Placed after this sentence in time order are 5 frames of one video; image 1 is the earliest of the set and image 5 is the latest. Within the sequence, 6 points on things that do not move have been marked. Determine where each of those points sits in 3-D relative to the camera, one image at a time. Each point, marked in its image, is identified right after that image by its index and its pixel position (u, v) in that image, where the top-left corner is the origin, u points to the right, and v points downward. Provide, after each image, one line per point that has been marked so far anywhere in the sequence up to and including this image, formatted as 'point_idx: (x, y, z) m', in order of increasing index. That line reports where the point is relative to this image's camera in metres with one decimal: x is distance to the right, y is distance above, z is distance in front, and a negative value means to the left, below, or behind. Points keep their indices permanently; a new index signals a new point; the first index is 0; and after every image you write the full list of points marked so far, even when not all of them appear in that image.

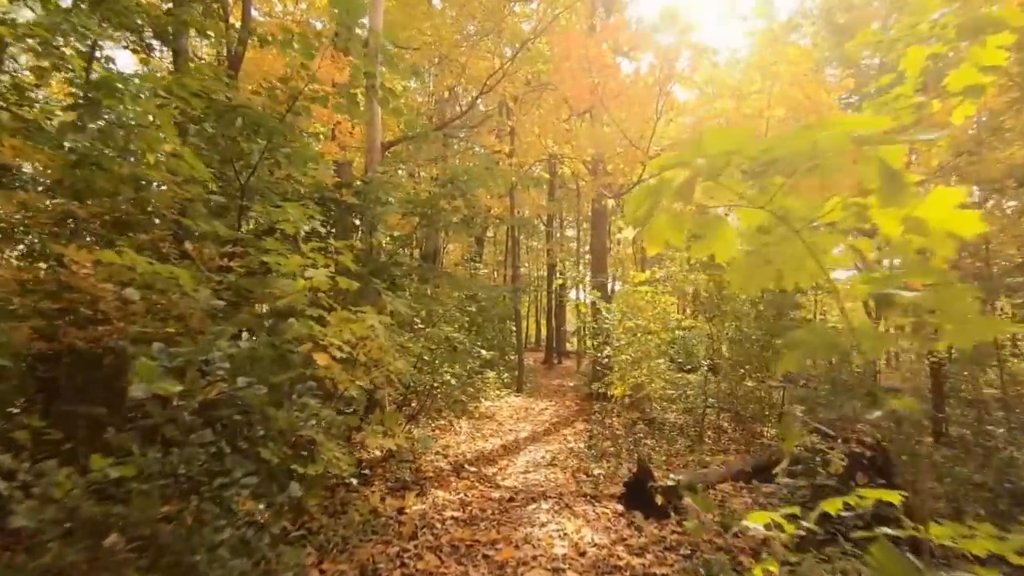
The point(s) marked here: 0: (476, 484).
0: (-0.3, -1.8, +4.8) m
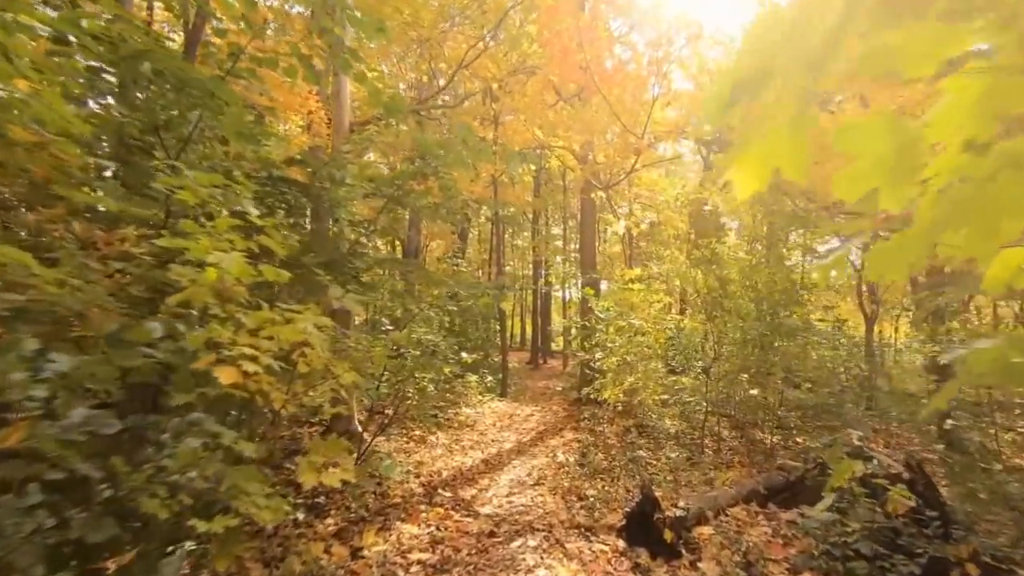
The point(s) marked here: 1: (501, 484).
0: (-0.5, -1.8, +4.2) m
1: (-0.1, -1.8, +4.9) m
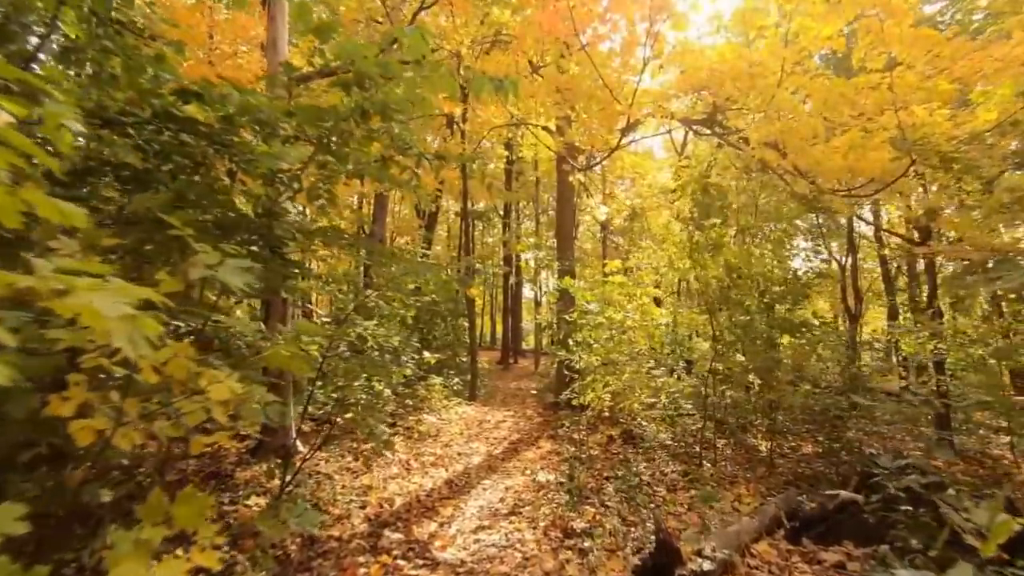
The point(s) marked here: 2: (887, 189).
0: (-0.7, -1.7, +3.3) m
1: (-0.3, -1.7, +4.1) m
2: (+3.8, +1.0, +5.5) m
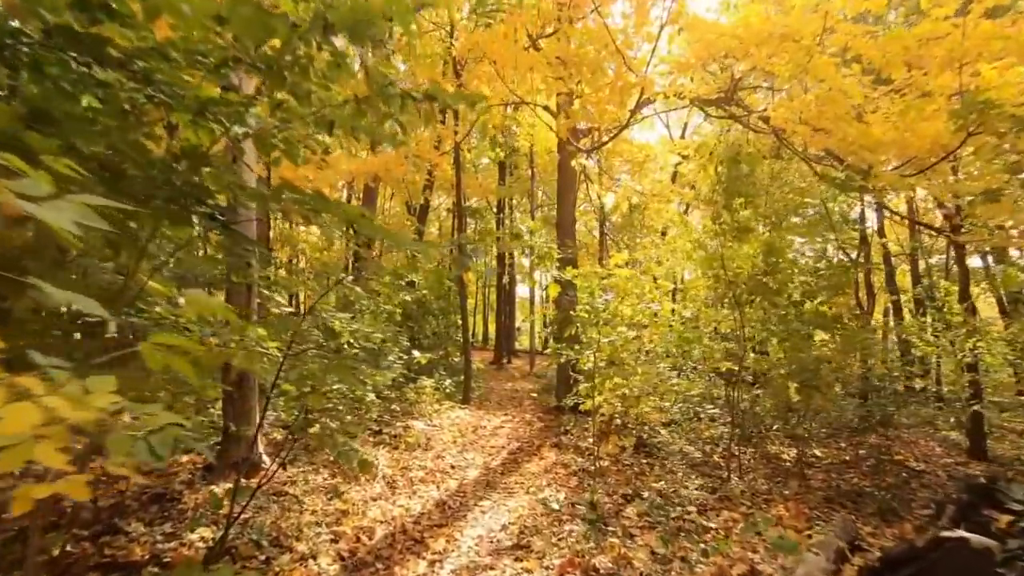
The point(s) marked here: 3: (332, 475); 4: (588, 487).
0: (-0.6, -1.6, +2.6) m
1: (-0.3, -1.6, +3.4) m
2: (+3.8, +1.1, +4.9) m
3: (-1.4, -1.5, +4.2) m
4: (+0.6, -1.6, +4.3) m
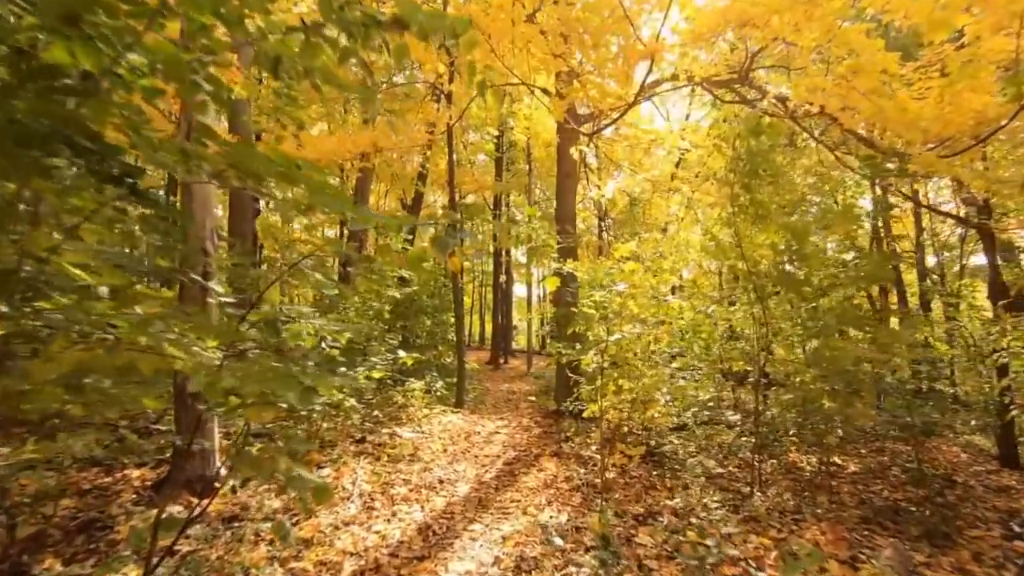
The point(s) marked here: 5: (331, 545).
0: (-0.7, -1.5, +2.1) m
1: (-0.3, -1.6, +2.9) m
2: (+3.8, +1.2, +4.4) m
3: (-1.4, -1.4, +3.7) m
4: (+0.6, -1.5, +3.8) m
5: (-1.1, -1.5, +3.2) m
